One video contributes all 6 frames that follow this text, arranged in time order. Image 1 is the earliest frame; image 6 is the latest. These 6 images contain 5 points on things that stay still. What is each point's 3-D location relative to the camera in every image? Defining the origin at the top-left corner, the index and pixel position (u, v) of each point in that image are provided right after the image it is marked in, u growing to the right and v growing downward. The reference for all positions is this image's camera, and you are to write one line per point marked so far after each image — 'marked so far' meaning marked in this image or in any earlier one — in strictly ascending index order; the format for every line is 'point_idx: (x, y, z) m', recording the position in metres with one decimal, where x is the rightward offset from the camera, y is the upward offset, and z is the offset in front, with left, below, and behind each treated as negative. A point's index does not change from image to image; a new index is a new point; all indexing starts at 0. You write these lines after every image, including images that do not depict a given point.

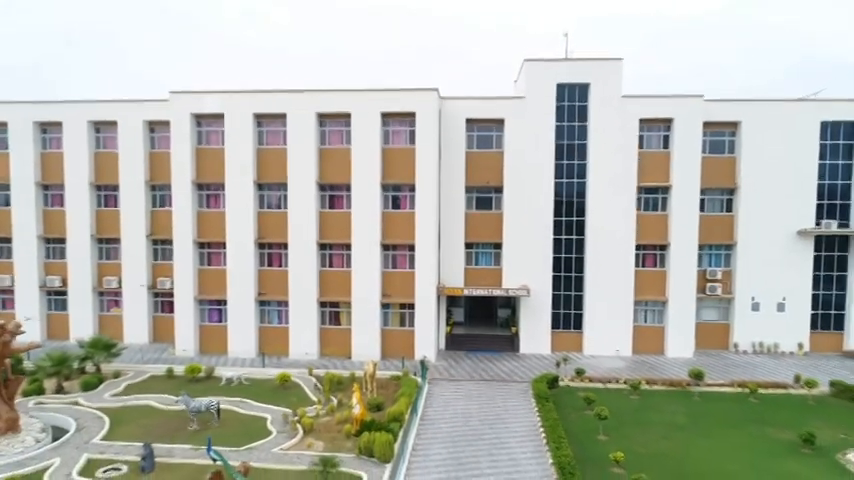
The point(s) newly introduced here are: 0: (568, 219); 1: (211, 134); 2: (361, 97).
0: (+4.6, +0.7, +18.8) m
1: (-7.1, +3.4, +18.8) m
2: (-2.0, +4.4, +17.9) m
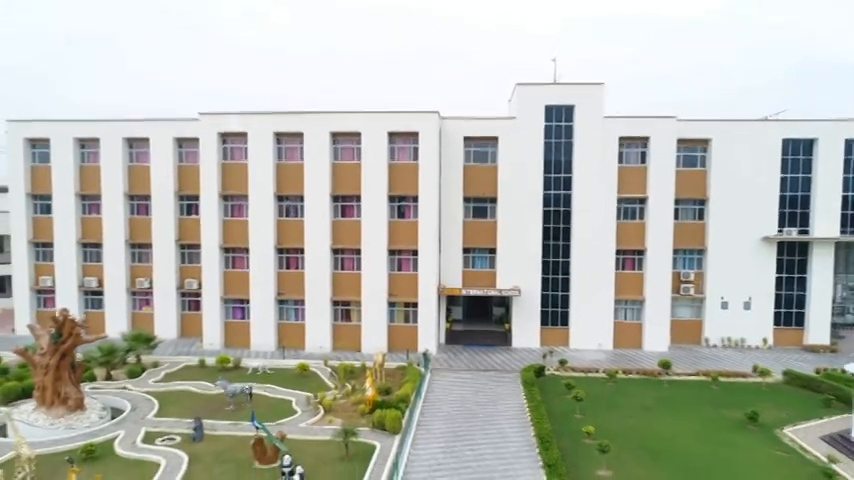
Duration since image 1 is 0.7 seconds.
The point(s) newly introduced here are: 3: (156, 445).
0: (+4.7, +0.5, +20.9) m
1: (-7.0, +3.2, +20.9) m
2: (-2.0, +4.2, +20.0) m
3: (-5.8, -4.4, +12.3) m
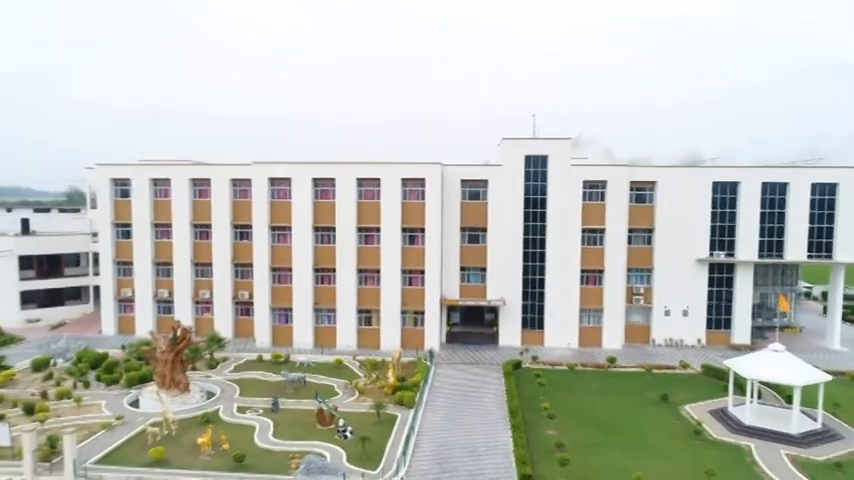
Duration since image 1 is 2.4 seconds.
0: (+4.9, -0.5, +26.4) m
1: (-6.8, +2.3, +26.5) m
2: (-1.7, +3.2, +25.5) m
3: (-5.6, -5.5, +18.0) m
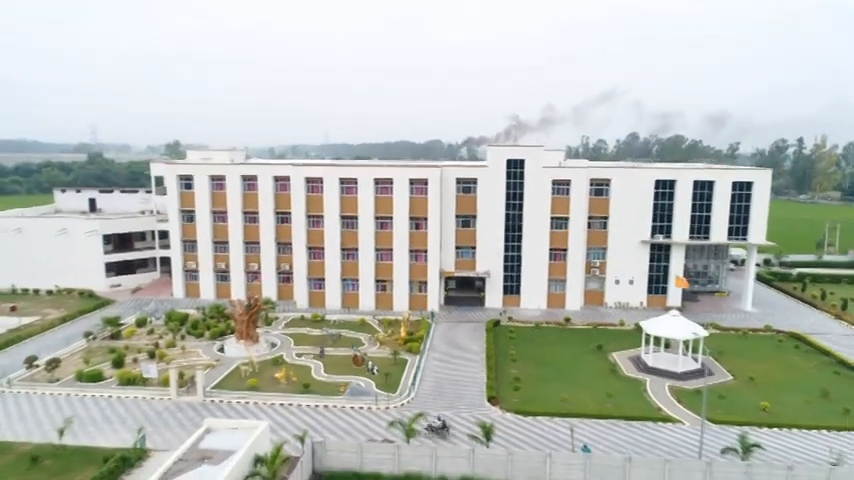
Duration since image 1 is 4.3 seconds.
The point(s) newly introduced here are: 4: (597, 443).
0: (+5.0, +0.4, +33.6) m
1: (-6.6, +3.1, +33.5) m
2: (-1.6, +4.0, +32.4) m
3: (-5.6, -5.3, +25.7) m
4: (+5.3, -6.3, +17.8) m
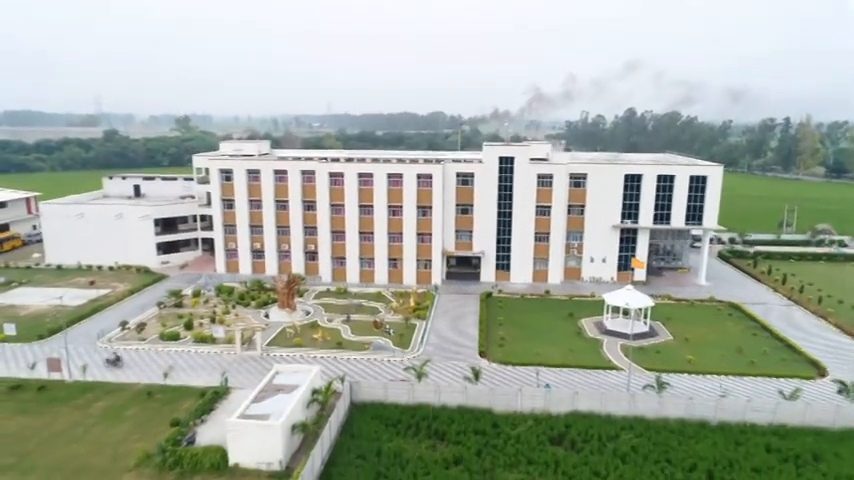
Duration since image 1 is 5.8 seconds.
0: (+5.4, +1.4, +39.8) m
1: (-6.3, +4.2, +39.6) m
2: (-1.3, +5.0, +38.5) m
3: (-5.3, -4.7, +32.2) m
4: (+5.6, -6.1, +24.3) m
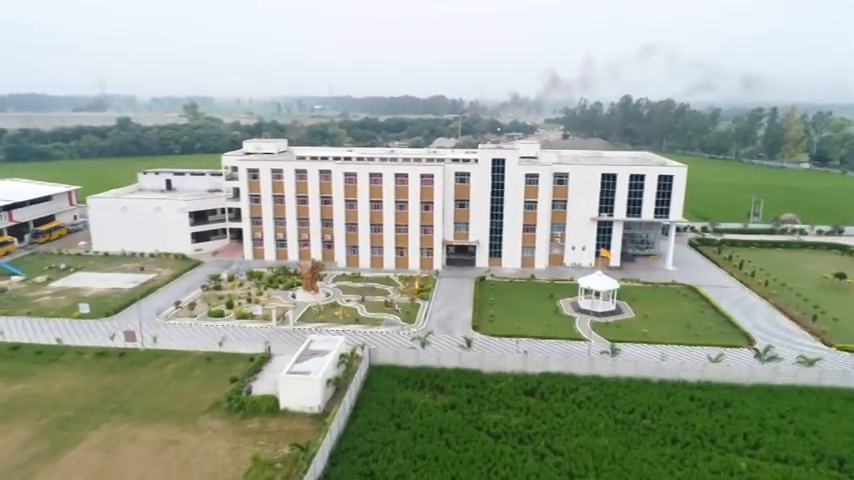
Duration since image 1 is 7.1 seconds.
0: (+5.5, +2.2, +45.6) m
1: (-6.2, +4.9, +45.4) m
2: (-1.1, +5.7, +44.2) m
3: (-5.1, -4.2, +38.3) m
4: (+5.7, -5.9, +30.4) m
